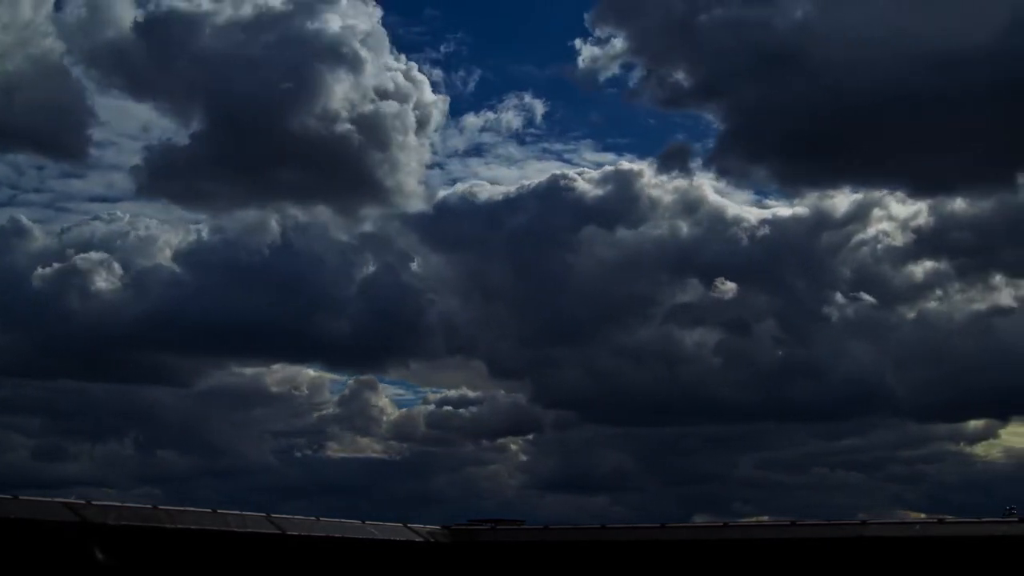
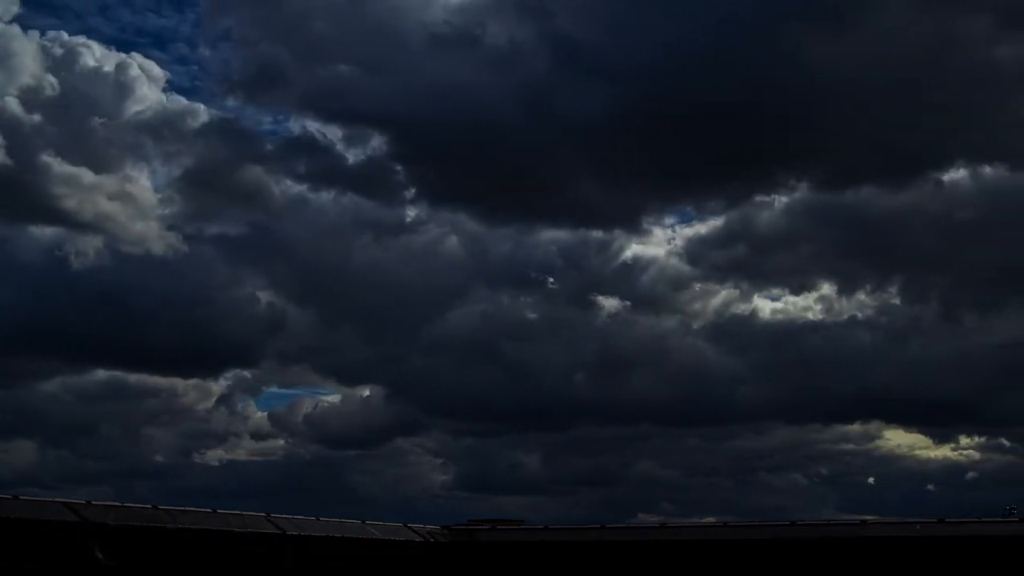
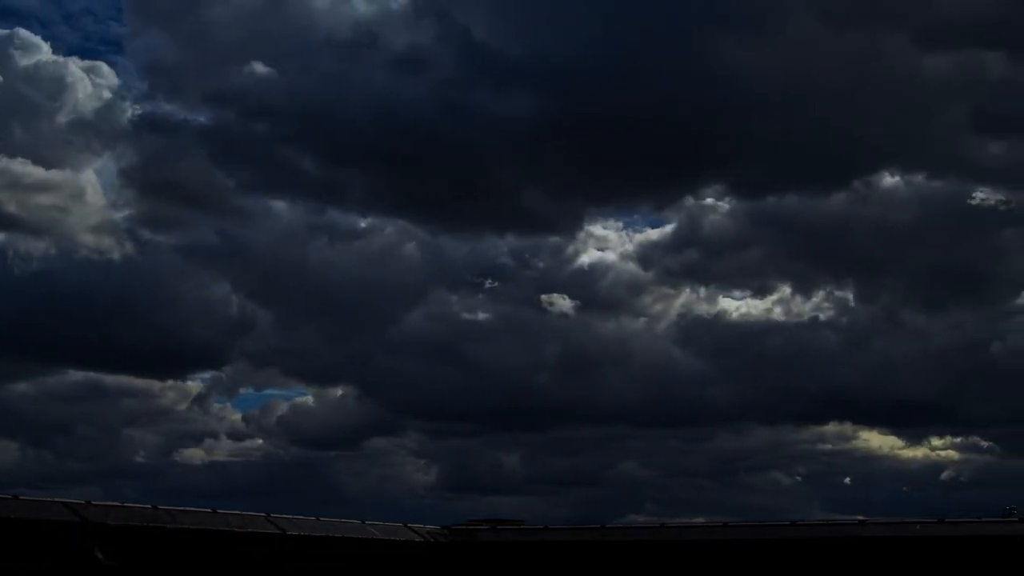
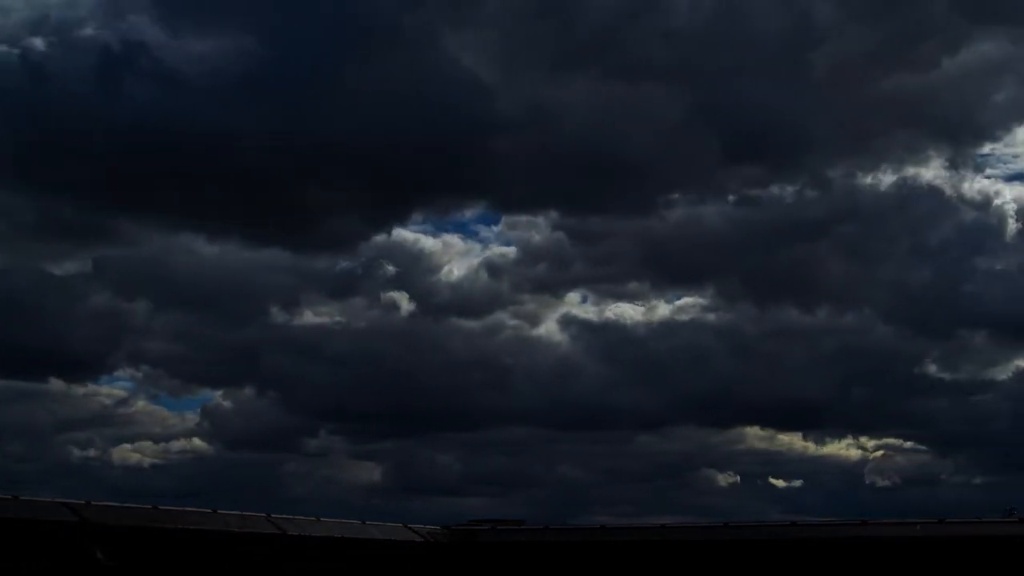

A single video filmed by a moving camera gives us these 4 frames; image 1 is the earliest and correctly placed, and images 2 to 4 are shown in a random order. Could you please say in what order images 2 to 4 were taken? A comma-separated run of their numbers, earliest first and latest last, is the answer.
2, 3, 4
